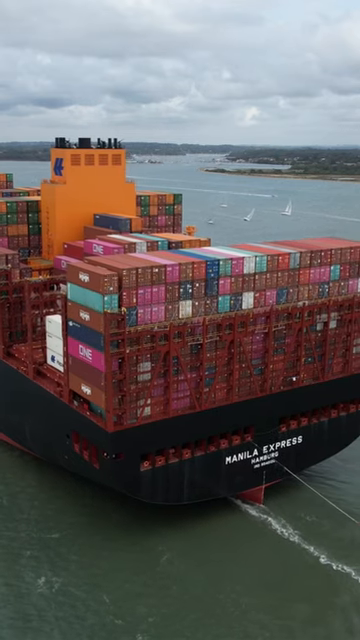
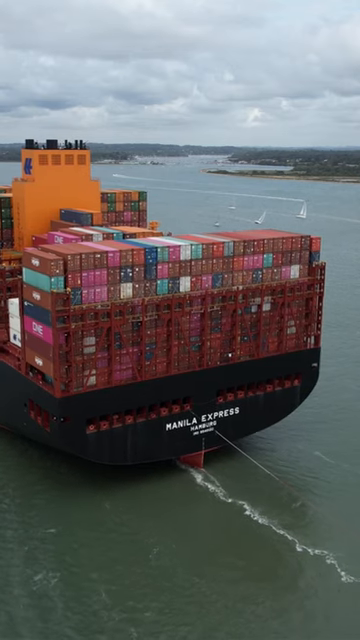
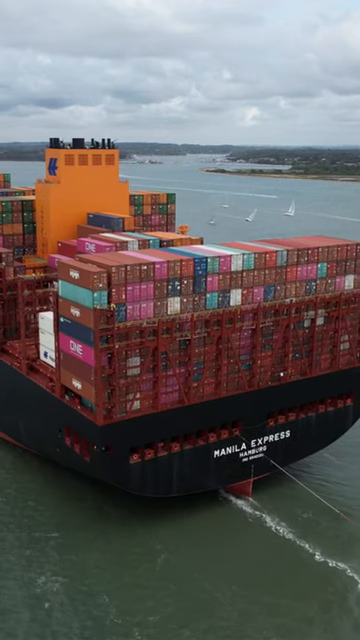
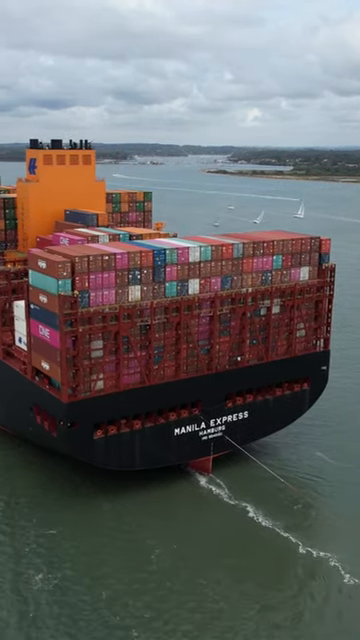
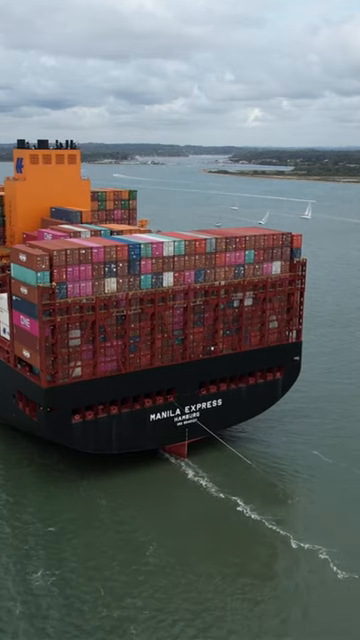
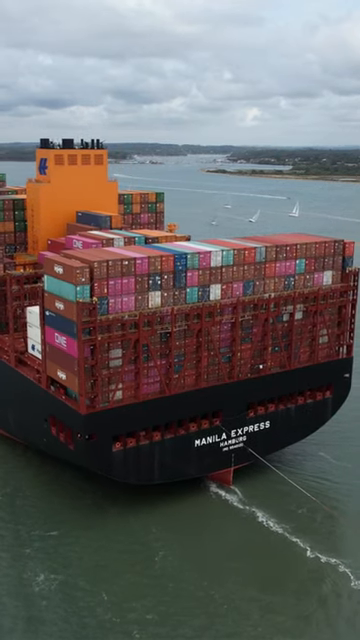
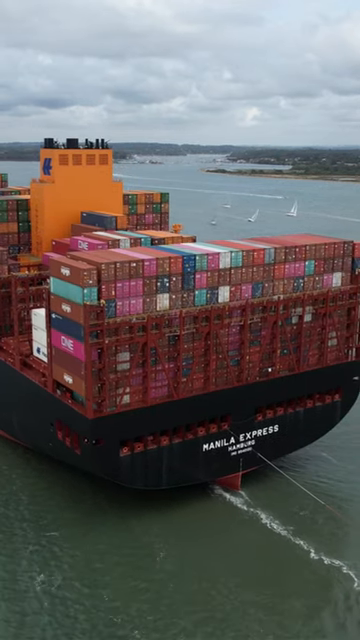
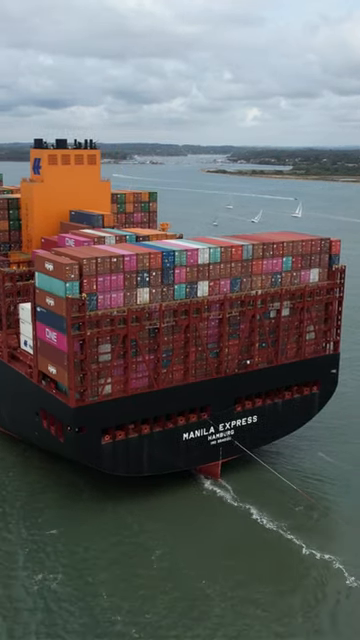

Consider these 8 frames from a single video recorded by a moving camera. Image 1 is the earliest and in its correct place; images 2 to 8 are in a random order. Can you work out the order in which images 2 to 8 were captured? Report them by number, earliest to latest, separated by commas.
3, 7, 6, 8, 4, 2, 5
